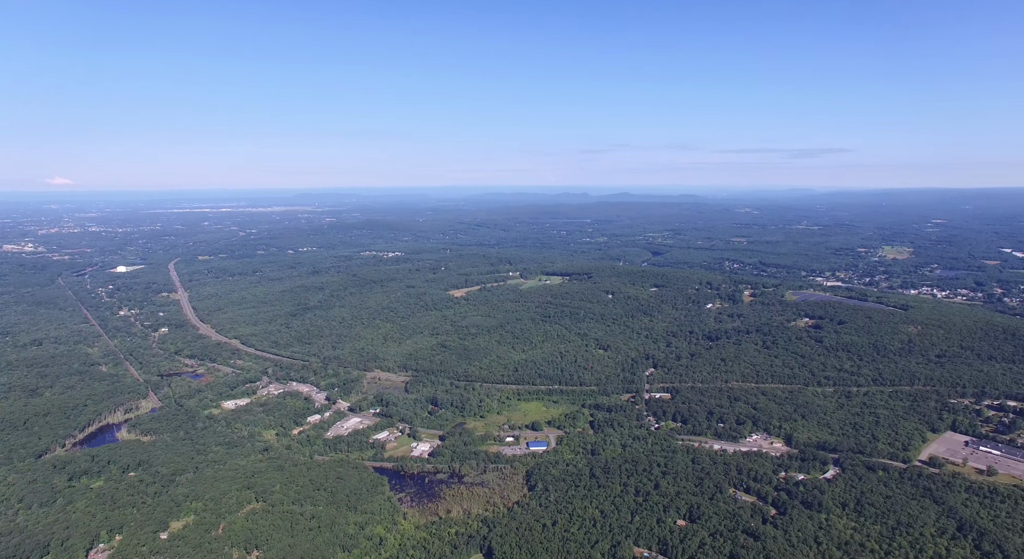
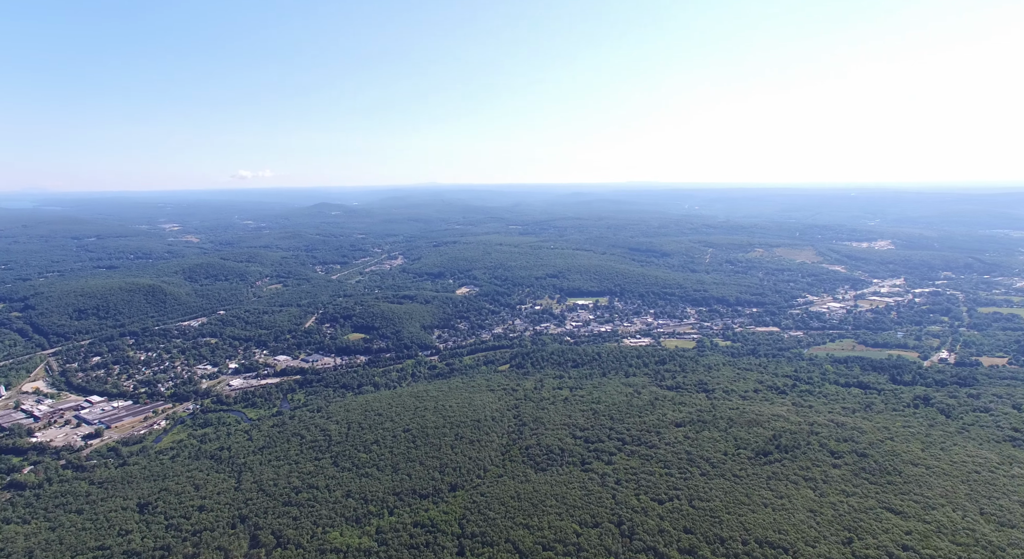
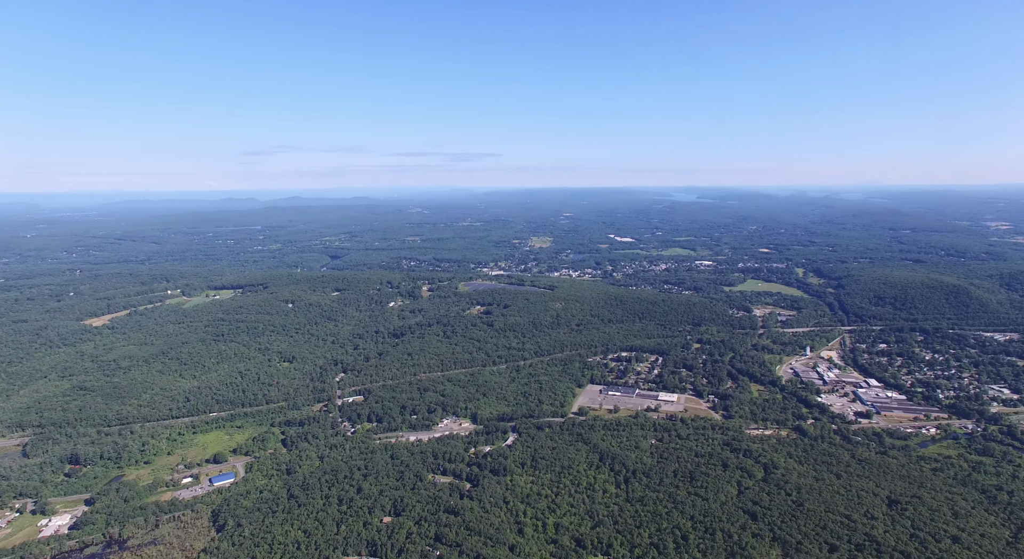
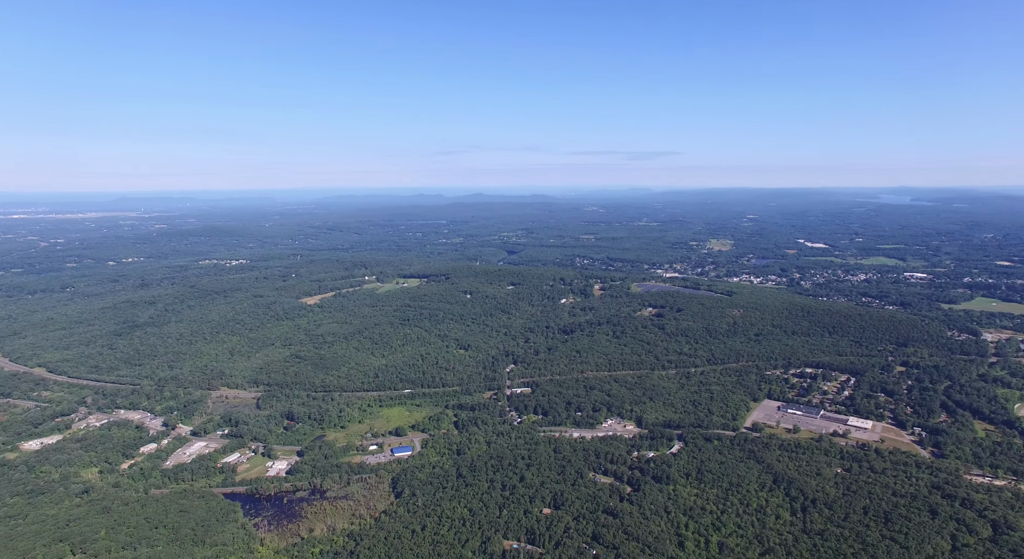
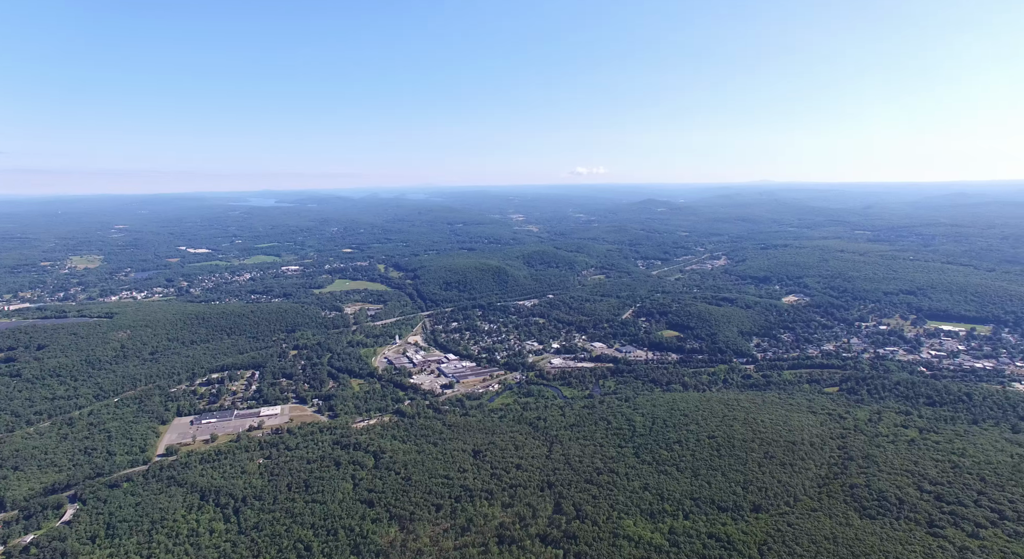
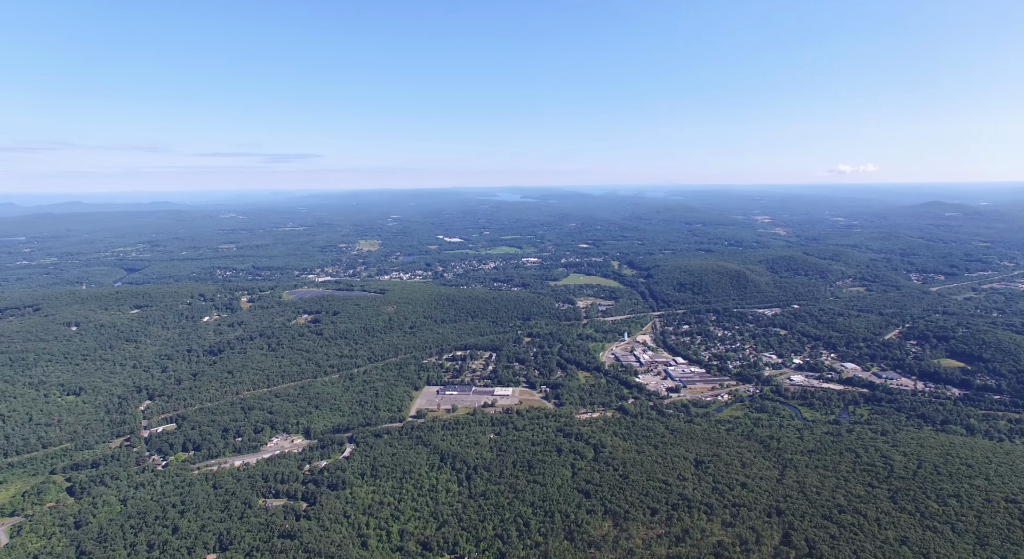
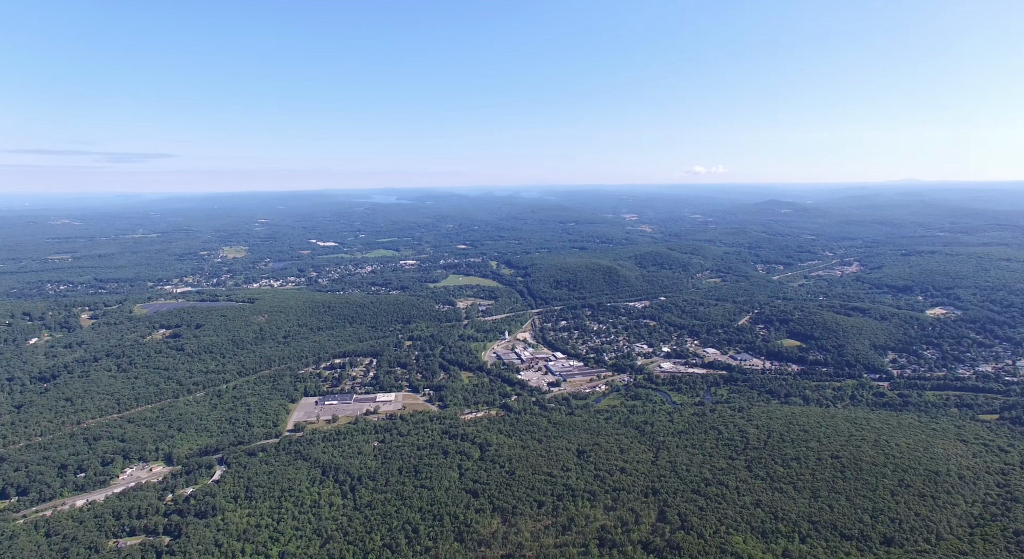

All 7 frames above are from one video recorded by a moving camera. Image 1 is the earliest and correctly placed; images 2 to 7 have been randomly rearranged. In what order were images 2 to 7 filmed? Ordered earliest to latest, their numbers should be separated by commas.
4, 3, 6, 7, 5, 2
